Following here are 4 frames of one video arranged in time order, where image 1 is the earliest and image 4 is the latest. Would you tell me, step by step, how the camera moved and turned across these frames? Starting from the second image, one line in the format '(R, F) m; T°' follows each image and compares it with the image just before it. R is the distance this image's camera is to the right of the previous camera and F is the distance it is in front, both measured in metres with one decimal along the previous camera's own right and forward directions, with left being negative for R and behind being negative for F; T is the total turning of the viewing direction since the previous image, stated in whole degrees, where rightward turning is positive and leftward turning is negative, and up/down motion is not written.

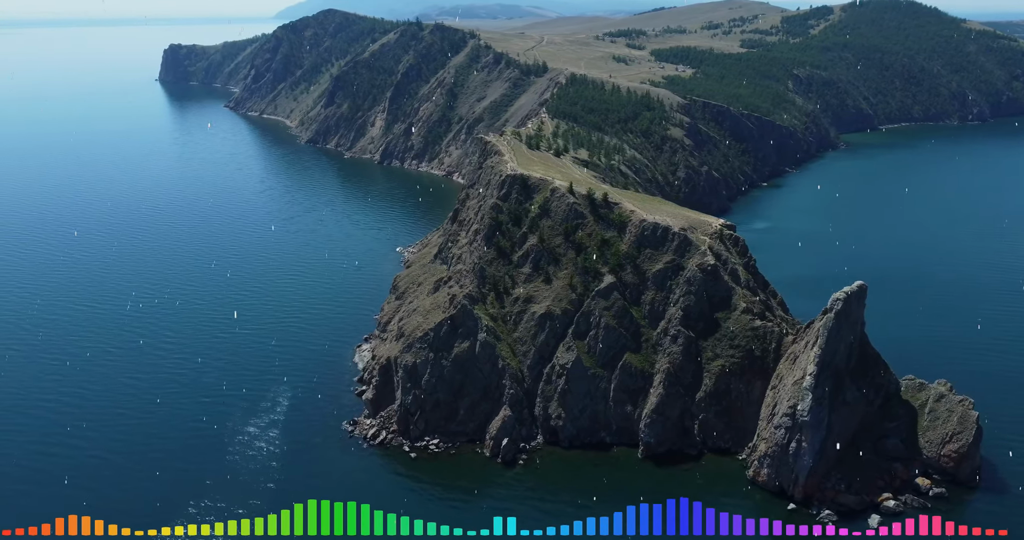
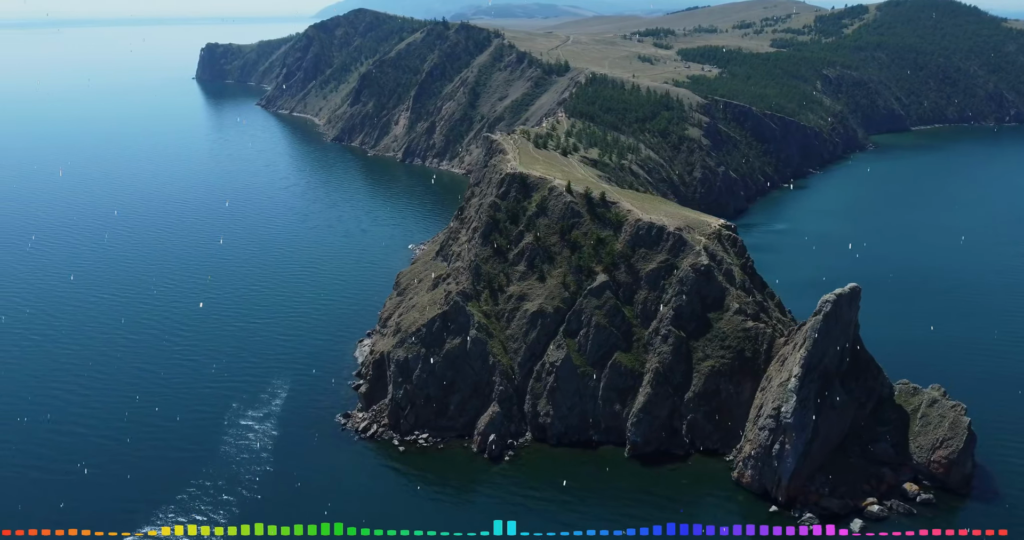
(+4.7, -0.5) m; -3°
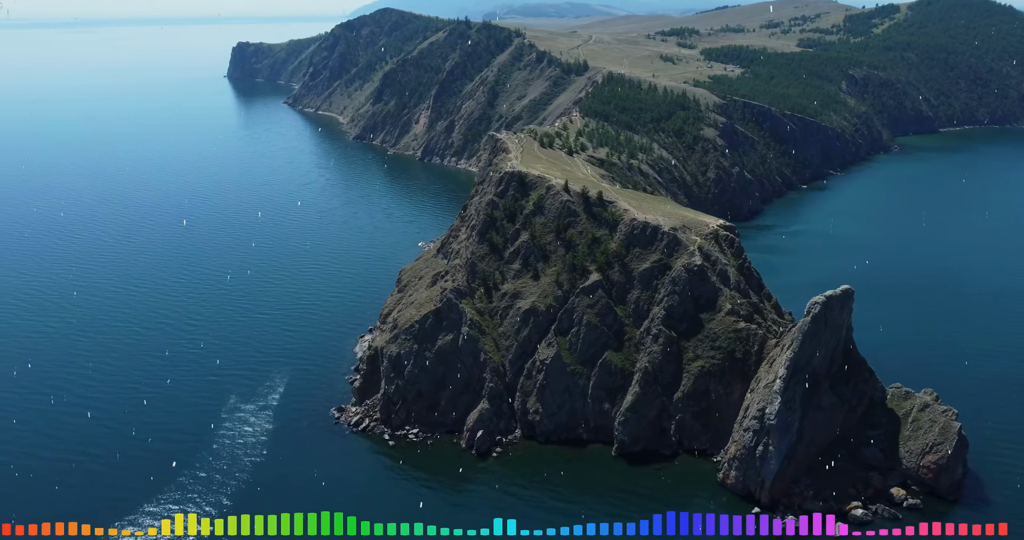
(+4.2, -0.4) m; -3°
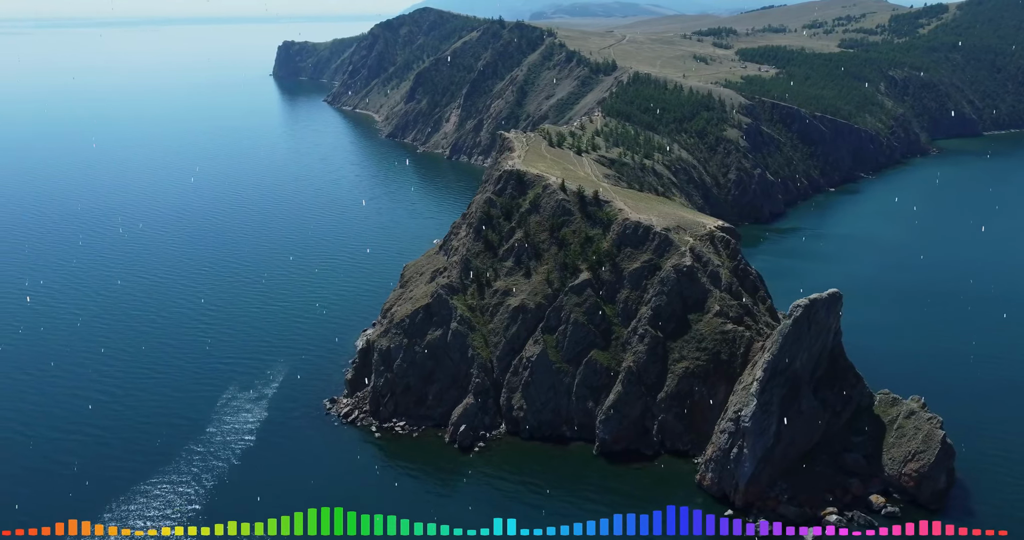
(+6.3, -0.5) m; -4°
